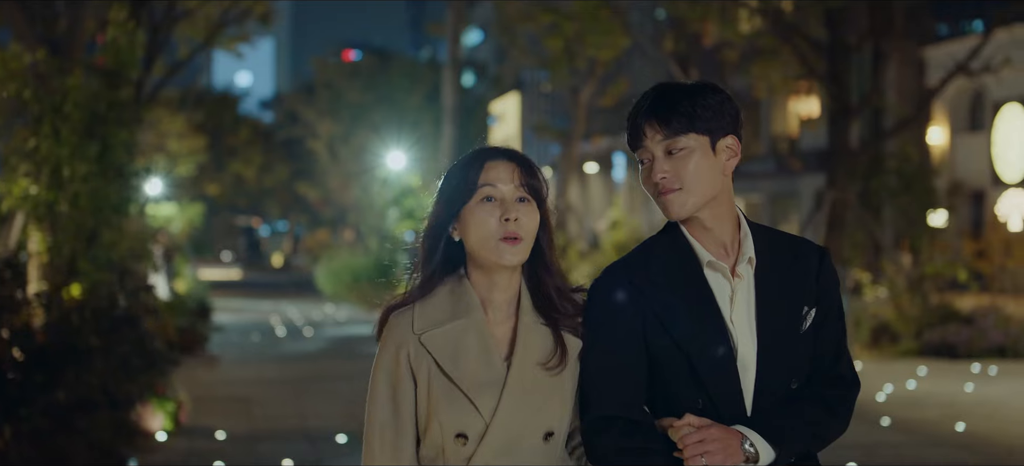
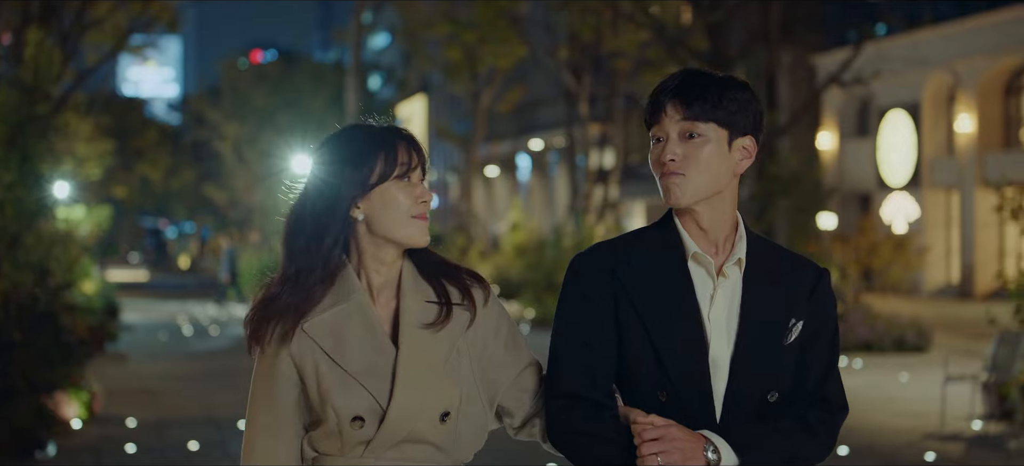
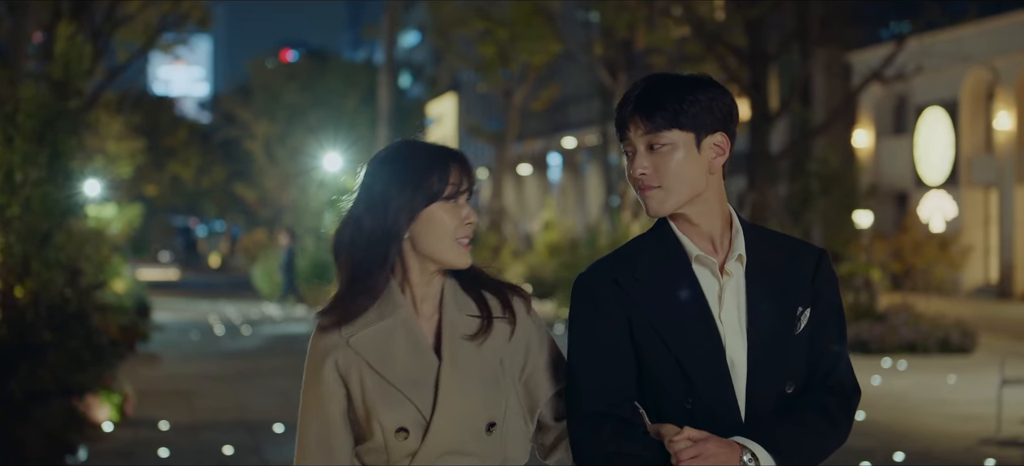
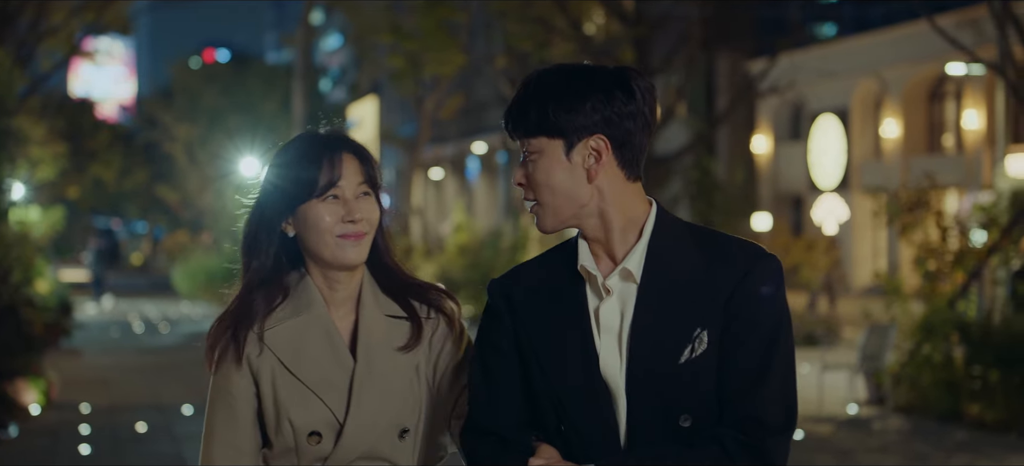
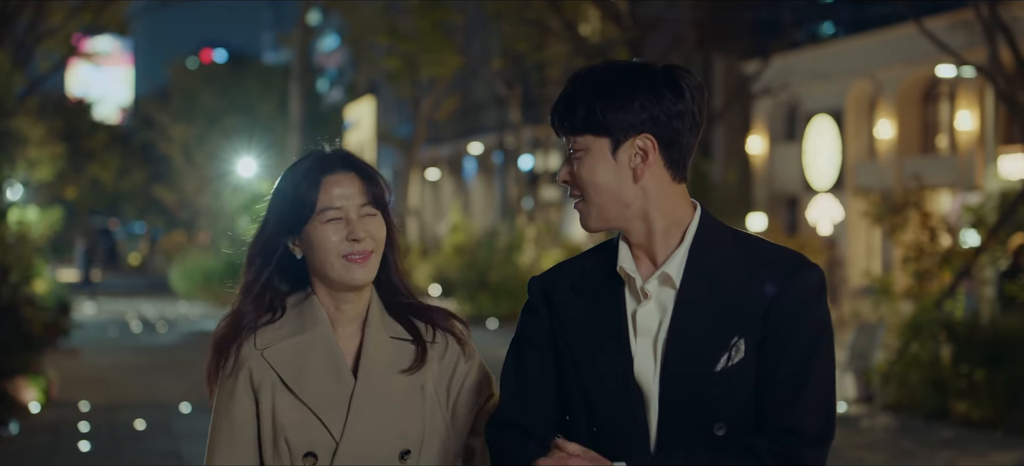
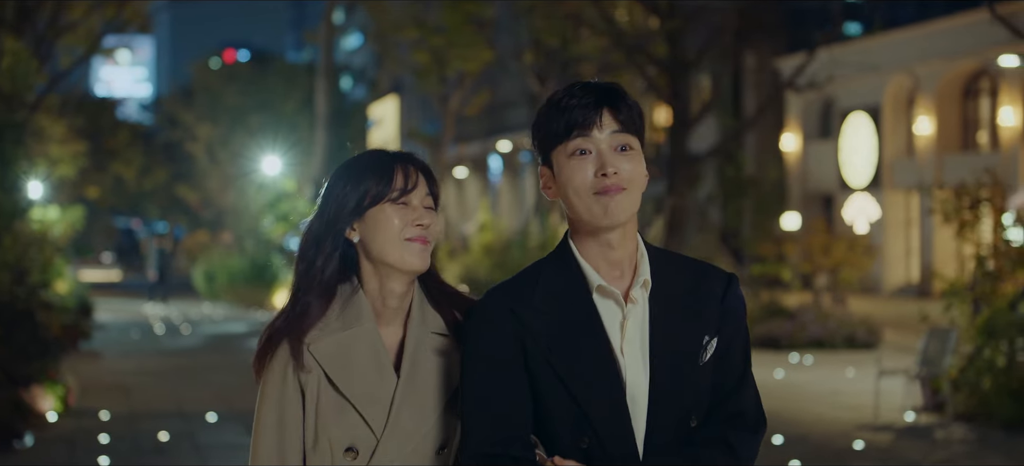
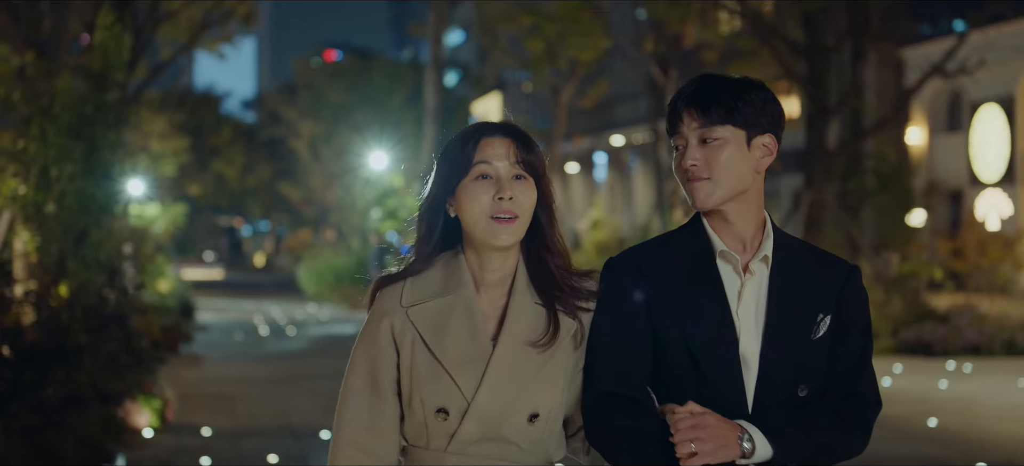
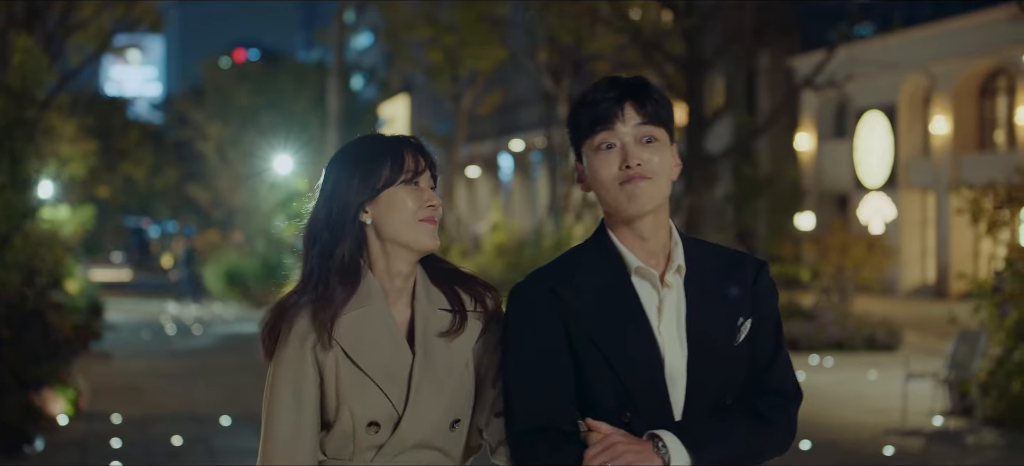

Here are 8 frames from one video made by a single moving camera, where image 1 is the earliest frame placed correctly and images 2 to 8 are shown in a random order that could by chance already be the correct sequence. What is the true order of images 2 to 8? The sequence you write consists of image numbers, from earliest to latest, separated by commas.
7, 3, 2, 8, 6, 4, 5
